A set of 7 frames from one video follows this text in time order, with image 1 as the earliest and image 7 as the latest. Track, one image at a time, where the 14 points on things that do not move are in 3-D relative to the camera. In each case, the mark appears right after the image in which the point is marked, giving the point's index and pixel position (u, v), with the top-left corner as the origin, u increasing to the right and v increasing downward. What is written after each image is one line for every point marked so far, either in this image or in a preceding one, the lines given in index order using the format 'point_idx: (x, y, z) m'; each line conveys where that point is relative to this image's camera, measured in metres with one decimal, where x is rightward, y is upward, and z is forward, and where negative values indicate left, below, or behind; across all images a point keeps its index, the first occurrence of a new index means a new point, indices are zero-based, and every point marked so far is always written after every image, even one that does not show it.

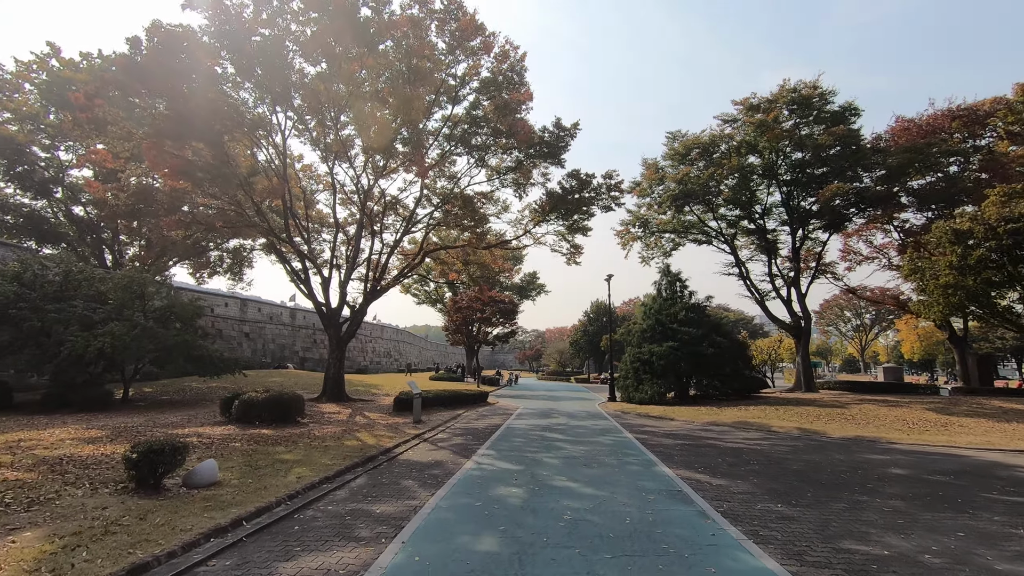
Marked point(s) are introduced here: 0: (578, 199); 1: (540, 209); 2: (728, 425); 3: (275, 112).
0: (+2.2, +3.0, +17.7) m
1: (+1.0, +2.8, +18.4) m
2: (+5.7, -3.6, +14.1) m
3: (-8.1, +6.0, +18.4) m
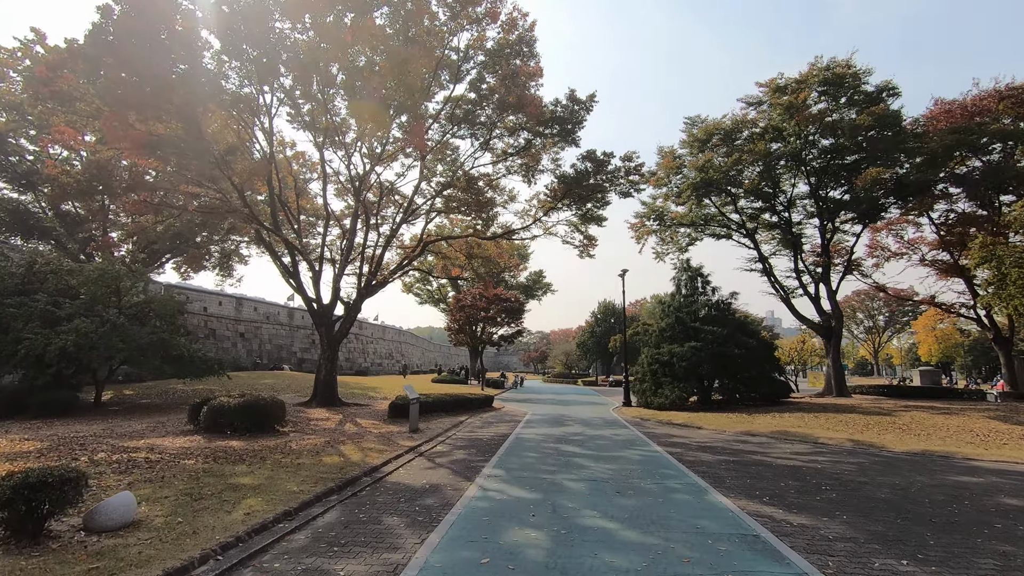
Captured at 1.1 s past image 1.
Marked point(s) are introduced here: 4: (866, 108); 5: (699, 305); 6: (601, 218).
0: (+2.4, +3.2, +16.1) m
1: (+1.2, +3.0, +16.8) m
2: (+5.9, -3.4, +12.4) m
3: (-7.9, +6.2, +16.8) m
4: (+13.0, +6.6, +19.6) m
5: (+7.0, -0.6, +19.9) m
6: (+3.0, +2.4, +17.9) m
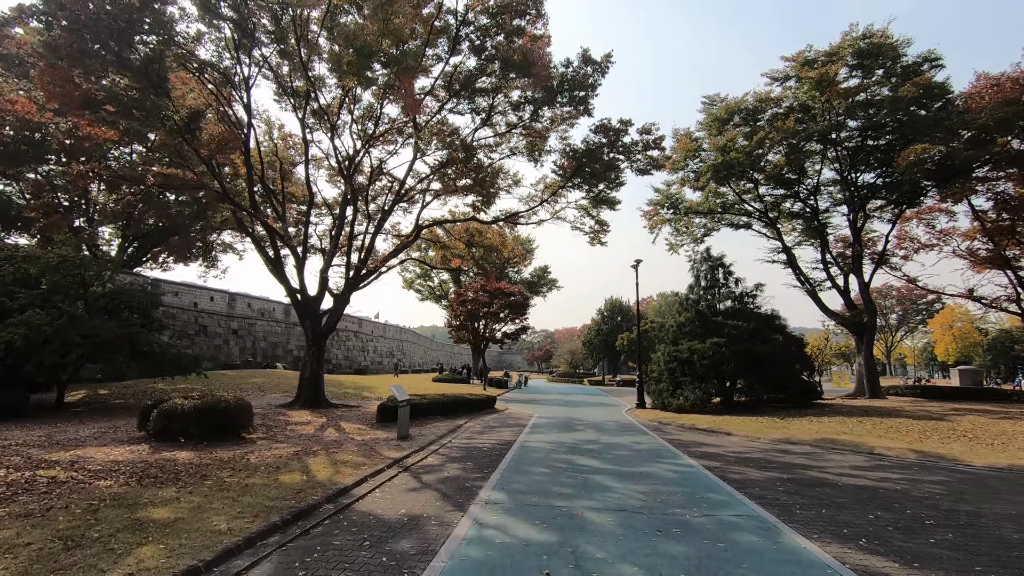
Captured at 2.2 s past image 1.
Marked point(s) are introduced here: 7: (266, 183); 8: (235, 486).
0: (+2.5, +3.5, +14.4) m
1: (+1.3, +3.3, +15.2) m
2: (+6.0, -3.2, +10.8) m
3: (-7.8, +6.5, +15.3) m
4: (+13.1, +6.9, +17.9) m
5: (+7.1, -0.3, +18.2) m
6: (+3.1, +2.7, +16.2) m
7: (-7.8, +3.3, +16.9) m
8: (-3.1, -2.2, +6.0) m
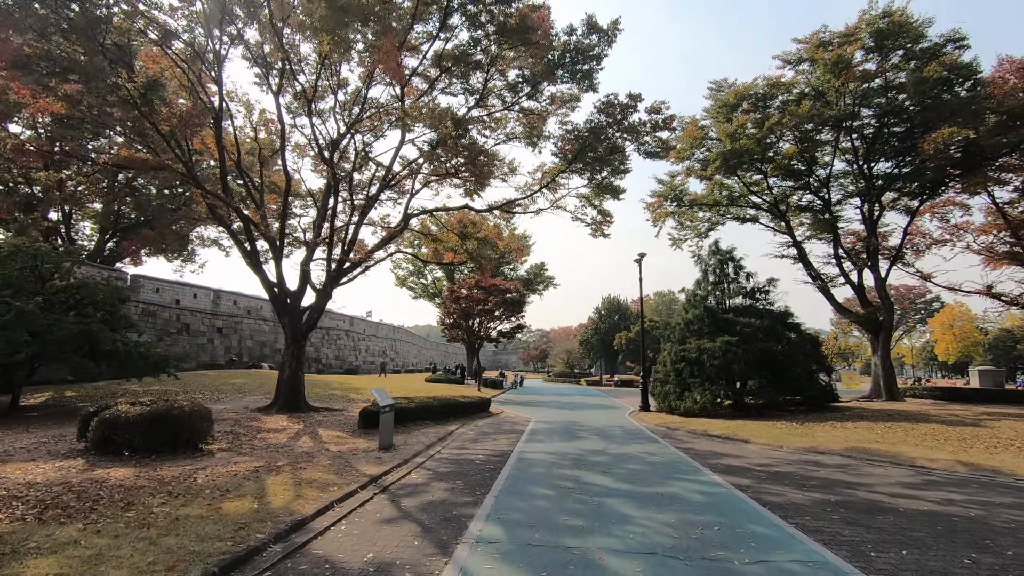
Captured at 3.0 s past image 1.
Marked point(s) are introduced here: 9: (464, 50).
0: (+2.5, +3.6, +13.2) m
1: (+1.2, +3.4, +14.0) m
2: (+5.9, -3.0, +9.6) m
3: (-7.8, +6.7, +14.0) m
4: (+13.0, +7.0, +16.8) m
5: (+7.0, -0.2, +17.1) m
6: (+3.0, +2.8, +15.1) m
7: (-7.9, +3.5, +15.6) m
8: (-3.1, -2.1, +4.8) m
9: (-1.3, +6.1, +13.7) m
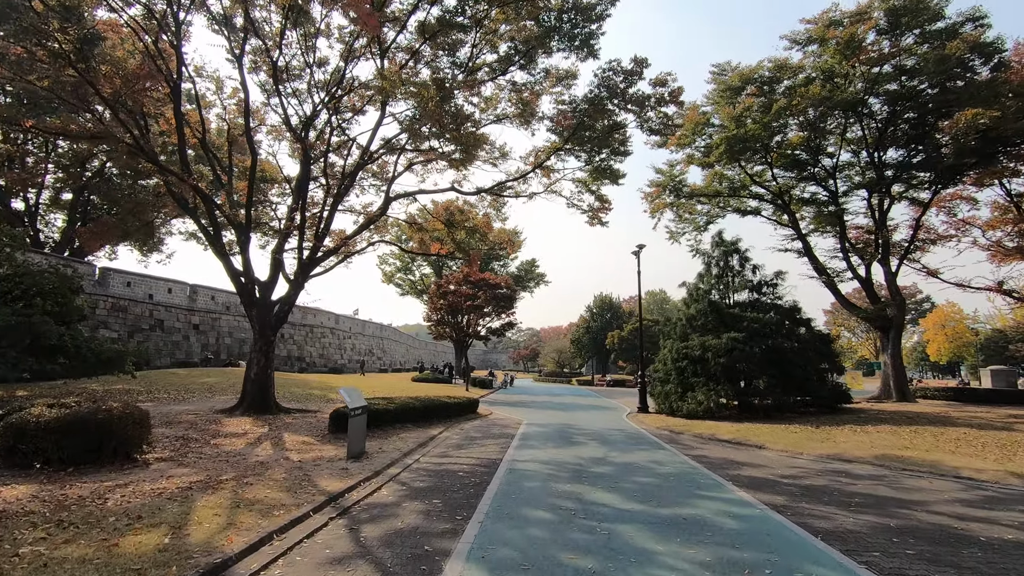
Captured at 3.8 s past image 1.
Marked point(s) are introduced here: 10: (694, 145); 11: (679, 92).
0: (+2.3, +3.9, +12.1) m
1: (+1.0, +3.7, +12.8) m
2: (+5.7, -2.8, +8.5) m
3: (-8.0, +7.0, +12.6) m
4: (+12.8, +7.2, +15.8) m
5: (+6.7, 0.0, +16.0) m
6: (+2.7, +3.0, +13.9) m
7: (-8.1, +3.7, +14.3) m
8: (-3.2, -1.8, +3.5) m
9: (-1.5, +6.4, +12.5) m
10: (+6.5, +5.1, +19.0) m
11: (+3.6, +4.2, +11.6) m
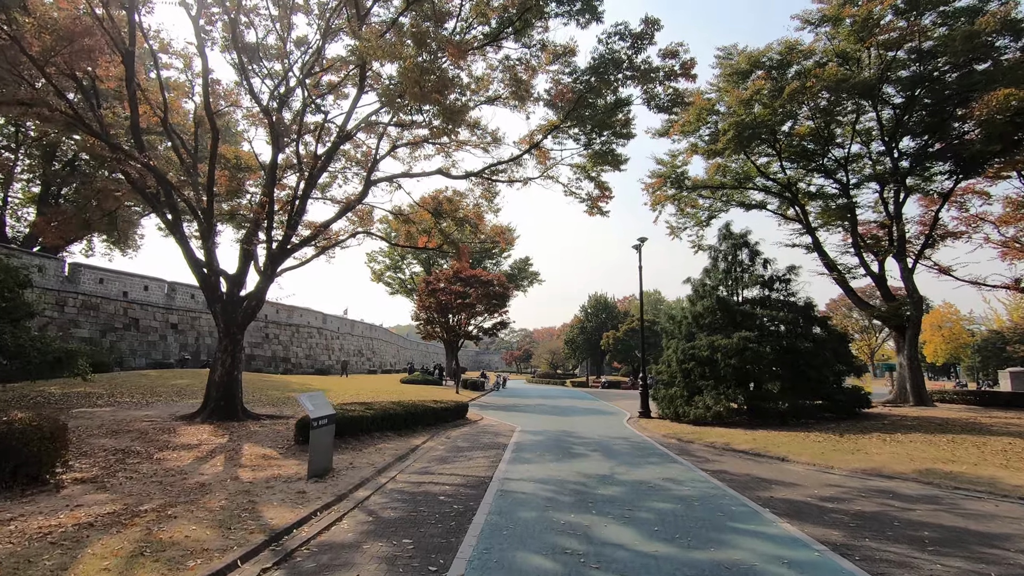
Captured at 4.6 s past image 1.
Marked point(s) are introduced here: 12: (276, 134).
0: (+2.1, +4.0, +10.9) m
1: (+0.9, +3.8, +11.6) m
2: (+5.6, -2.7, +7.4) m
3: (-8.2, +7.1, +11.4) m
4: (+12.6, +7.3, +14.8) m
5: (+6.5, +0.1, +14.9) m
6: (+2.6, +3.2, +12.8) m
7: (-8.3, +3.9, +13.0) m
8: (-3.2, -1.7, +2.3) m
9: (-1.6, +6.5, +11.3) m
10: (+6.3, +5.2, +17.9) m
11: (+3.5, +4.4, +10.4) m
12: (-6.1, +4.0, +13.9) m
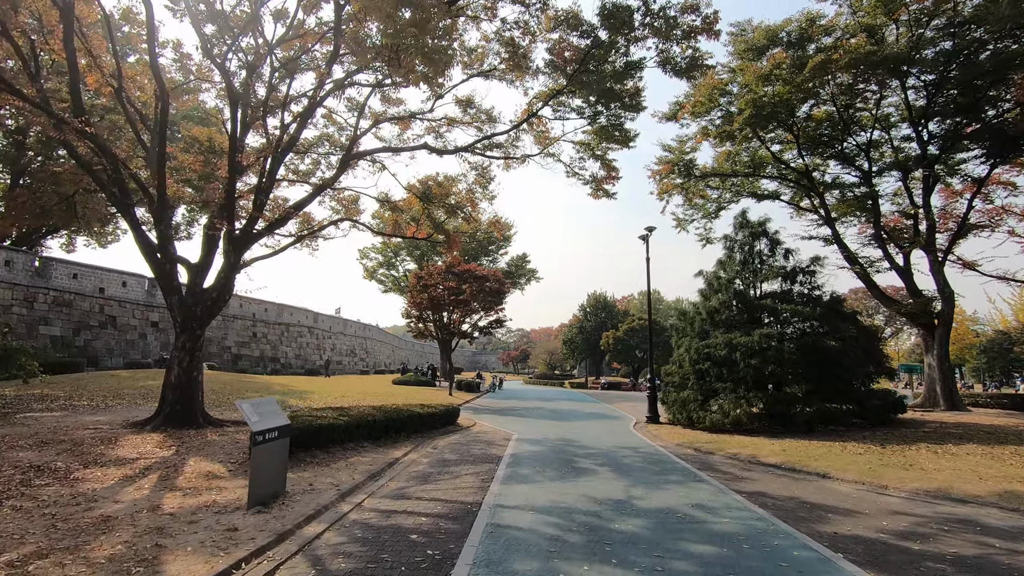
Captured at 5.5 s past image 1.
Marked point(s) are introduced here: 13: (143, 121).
0: (+2.0, +4.2, +9.6) m
1: (+0.8, +4.0, +10.3) m
2: (+5.6, -2.5, +6.1) m
3: (-8.3, +7.4, +10.0) m
4: (+12.5, +7.5, +13.5) m
5: (+6.4, +0.3, +13.6) m
6: (+2.5, +3.4, +11.4) m
7: (-8.4, +4.1, +11.6) m
8: (-3.3, -1.4, +0.9) m
9: (-1.7, +6.7, +9.9) m
10: (+6.2, +5.4, +16.6) m
11: (+3.4, +4.6, +9.1) m
12: (-6.1, +4.2, +12.5) m
13: (-8.3, +3.7, +12.1) m
